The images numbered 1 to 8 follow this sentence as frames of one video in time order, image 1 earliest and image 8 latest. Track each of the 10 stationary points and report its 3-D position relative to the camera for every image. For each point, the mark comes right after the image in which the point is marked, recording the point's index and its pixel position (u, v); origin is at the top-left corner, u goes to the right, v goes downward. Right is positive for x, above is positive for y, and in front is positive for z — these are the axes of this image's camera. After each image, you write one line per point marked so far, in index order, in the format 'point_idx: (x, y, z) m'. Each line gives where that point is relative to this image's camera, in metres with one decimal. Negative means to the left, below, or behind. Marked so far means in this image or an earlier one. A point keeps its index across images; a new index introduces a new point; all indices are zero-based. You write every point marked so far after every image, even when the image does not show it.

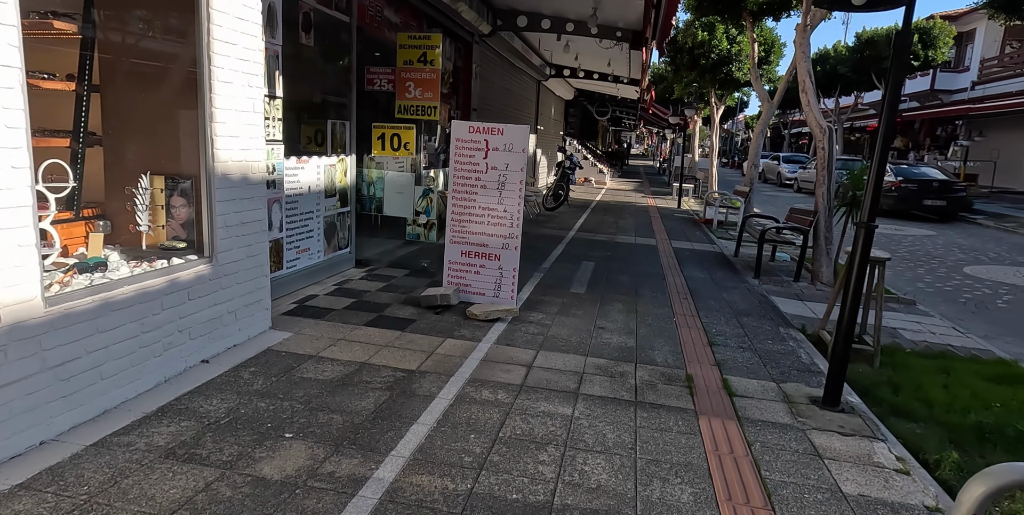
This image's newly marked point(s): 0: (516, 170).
0: (0.0, +0.8, +5.5) m
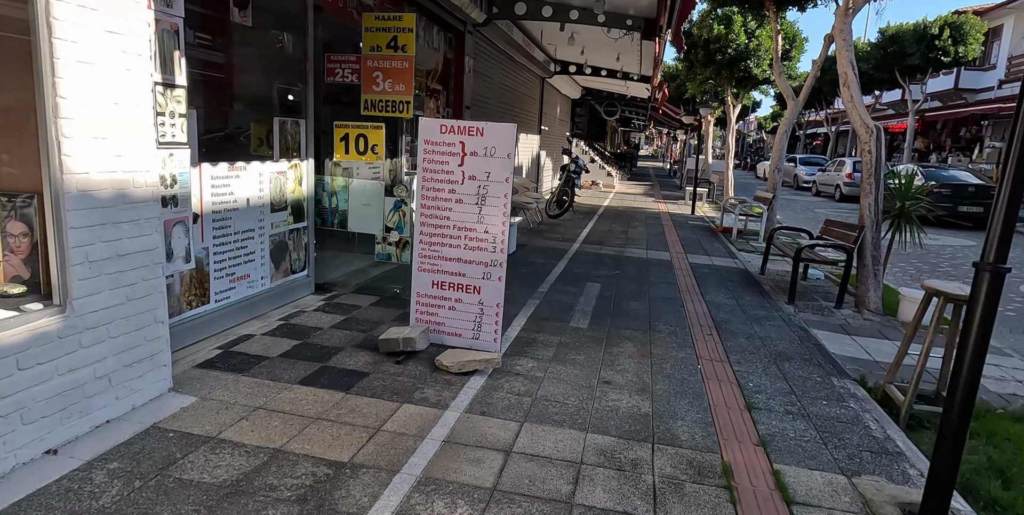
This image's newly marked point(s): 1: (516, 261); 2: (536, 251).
0: (-0.1, +0.5, +4.4) m
1: (0.0, -0.1, +8.3) m
2: (+0.3, +0.1, +9.1) m
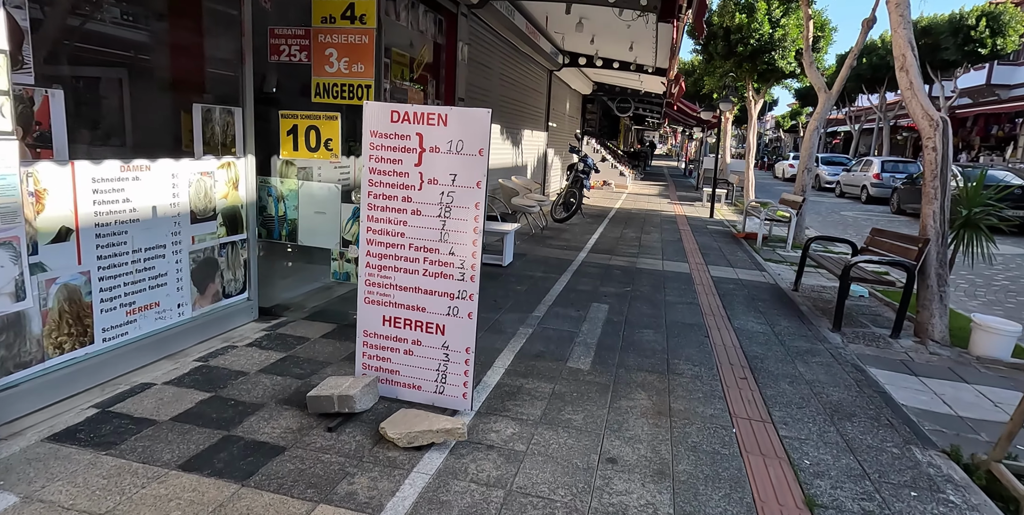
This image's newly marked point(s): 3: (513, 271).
0: (-0.2, +0.4, +3.3) m
1: (0.0, -0.2, +7.2) m
2: (+0.3, -0.1, +8.0) m
3: (0.0, -0.2, +7.5) m
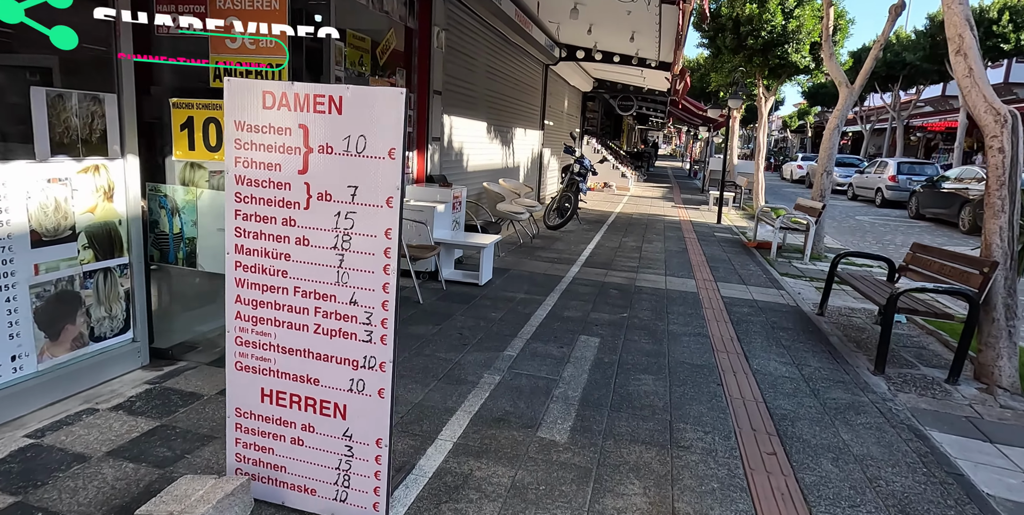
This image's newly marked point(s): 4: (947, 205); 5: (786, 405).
0: (-0.5, +0.2, +2.2) m
1: (-0.3, -0.4, +6.2) m
2: (+0.1, -0.3, +6.9) m
3: (-0.2, -0.4, +6.4) m
4: (+11.5, +1.4, +16.7) m
5: (+1.7, -0.9, +4.0) m
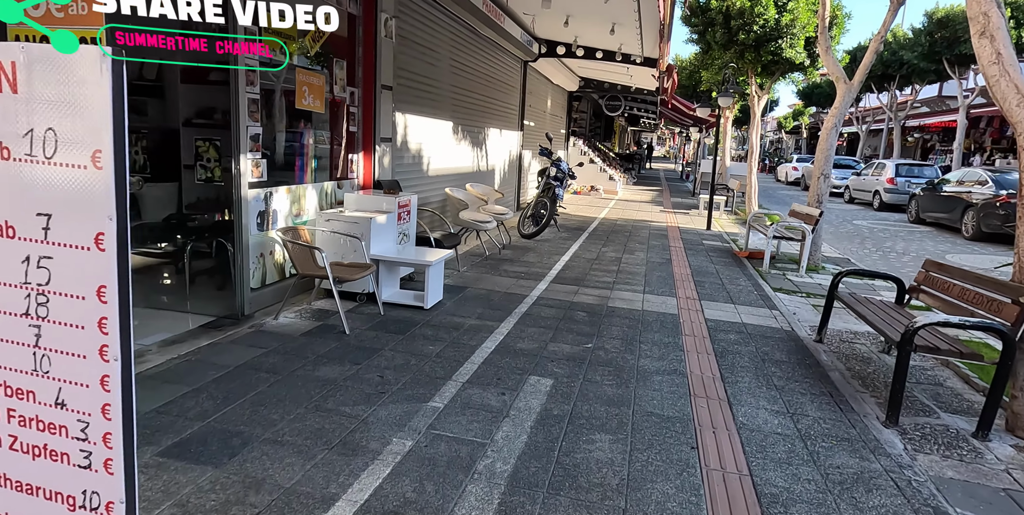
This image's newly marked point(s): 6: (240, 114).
0: (-0.9, 0.0, +1.3) m
1: (-0.7, -0.6, +5.3) m
2: (-0.4, -0.4, +6.1) m
3: (-0.7, -0.5, +5.5) m
4: (+11.0, +1.2, +15.8) m
5: (+1.3, -1.1, +3.1) m
6: (-2.1, +1.1, +4.9) m
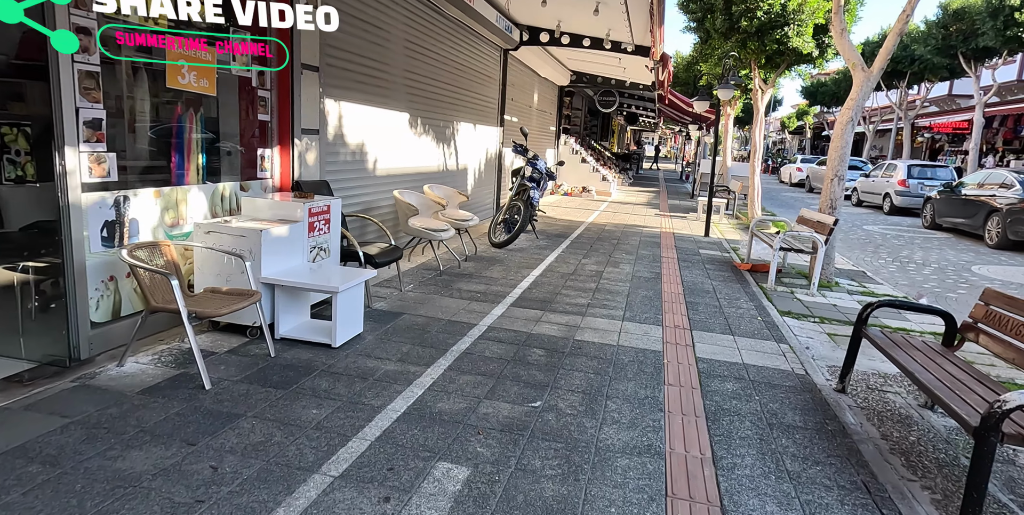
0: (-1.4, -0.1, 0.0) m
1: (-1.2, -0.7, +4.0) m
2: (-0.8, -0.6, +4.8) m
3: (-1.1, -0.7, +4.2) m
4: (+10.6, +1.0, +14.5) m
5: (+0.8, -1.3, +1.8) m
6: (-2.6, +1.0, +3.7) m
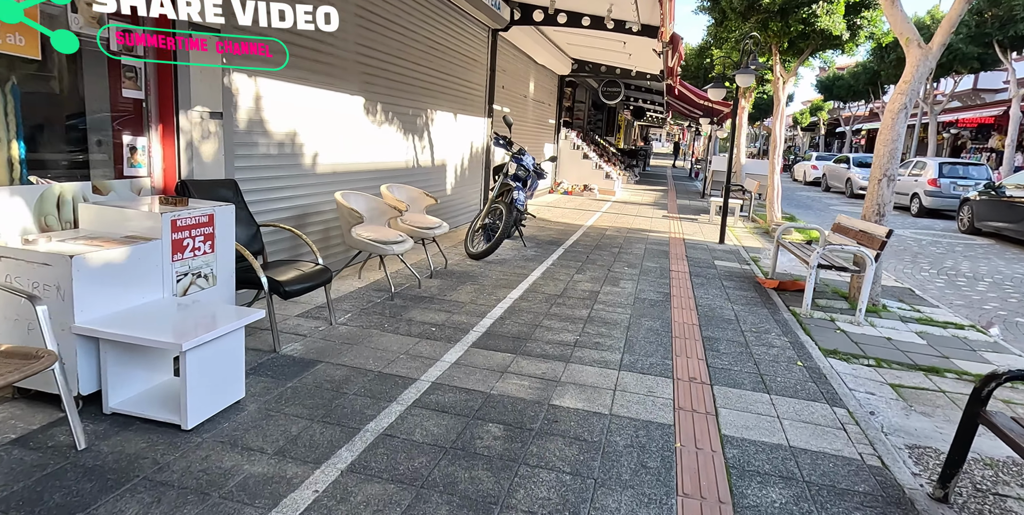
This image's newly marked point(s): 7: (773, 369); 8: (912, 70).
0: (-1.7, -0.3, -1.4) m
1: (-1.5, -0.9, +2.5) m
2: (-1.1, -0.8, +3.3) m
3: (-1.4, -0.9, +2.8) m
4: (+10.4, +0.8, +13.0) m
5: (+0.5, -1.5, +0.4) m
6: (-2.9, +0.8, +2.2) m
7: (+1.9, -0.8, +4.5) m
8: (+4.3, +2.0, +6.7) m
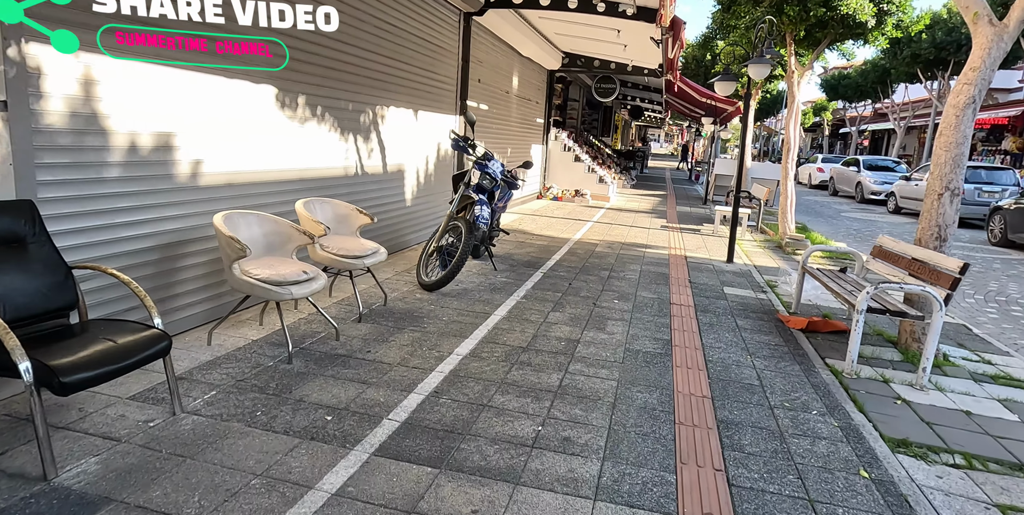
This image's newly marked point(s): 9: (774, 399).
0: (-2.1, -0.6, -2.9) m
1: (-1.8, -1.2, +1.0) m
2: (-1.5, -1.1, +1.8) m
3: (-1.8, -1.2, +1.3) m
4: (+10.0, +0.5, +11.5) m
5: (+0.1, -1.8, -1.2) m
6: (-3.2, +0.5, +0.7) m
7: (+1.5, -1.1, +3.0) m
8: (+3.9, +1.7, +5.2) m
9: (+1.7, -0.9, +4.0) m
